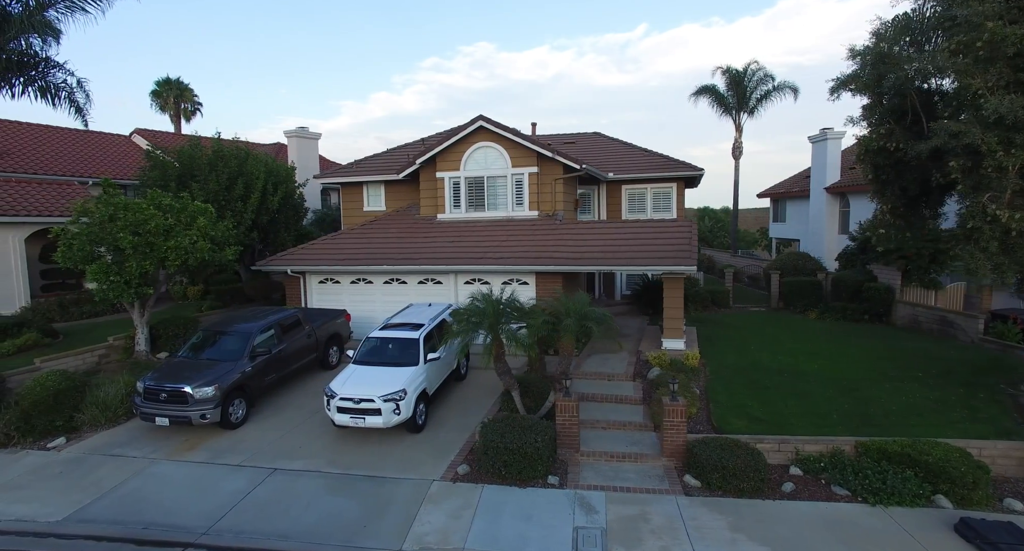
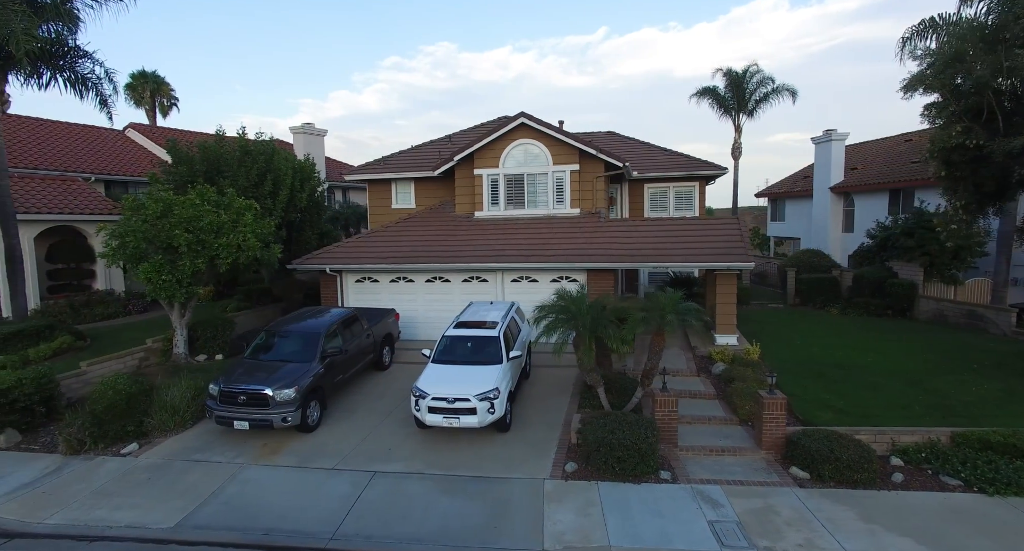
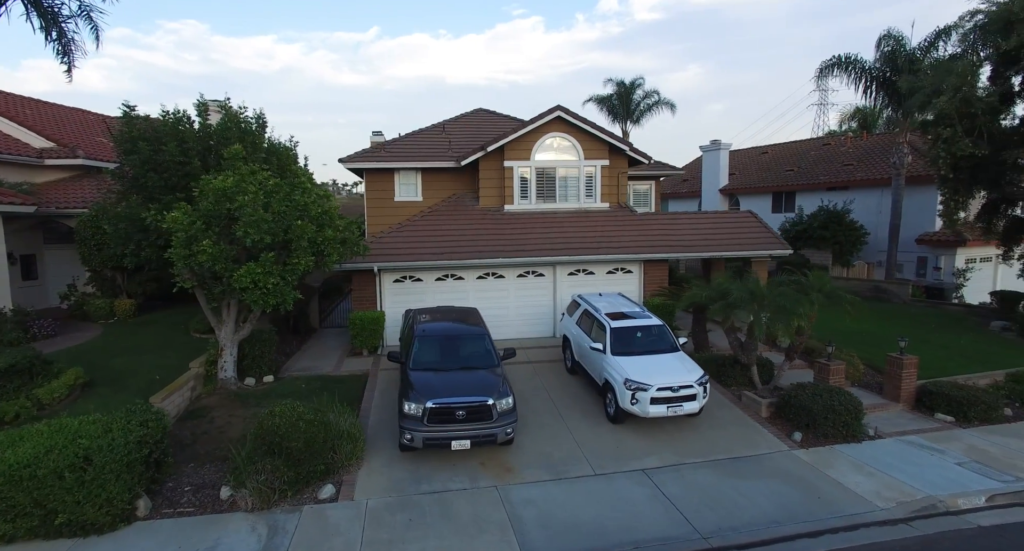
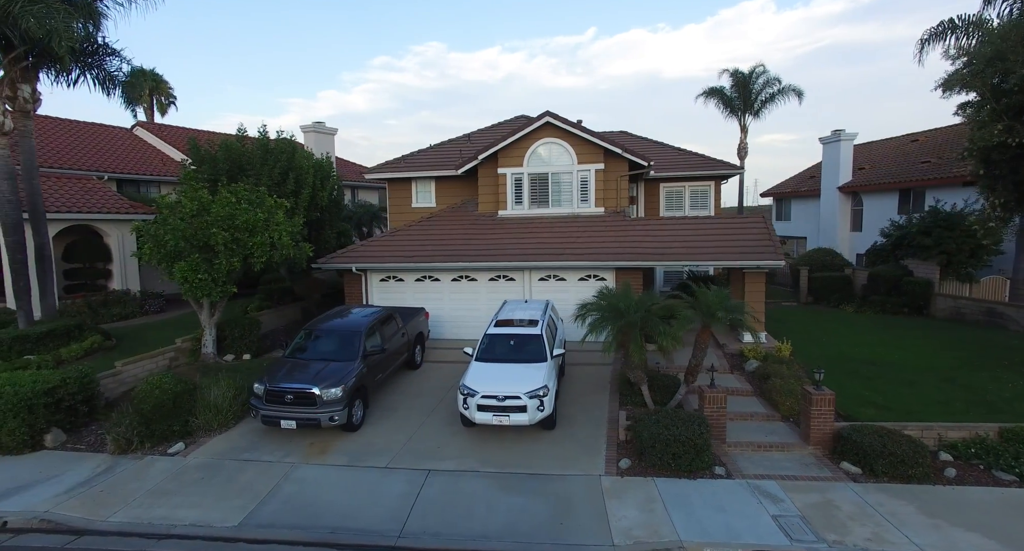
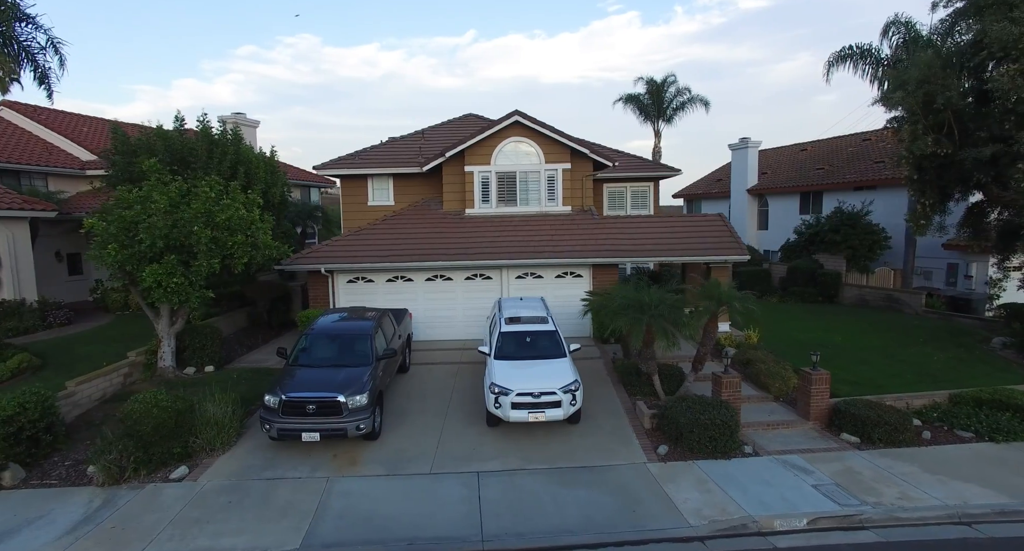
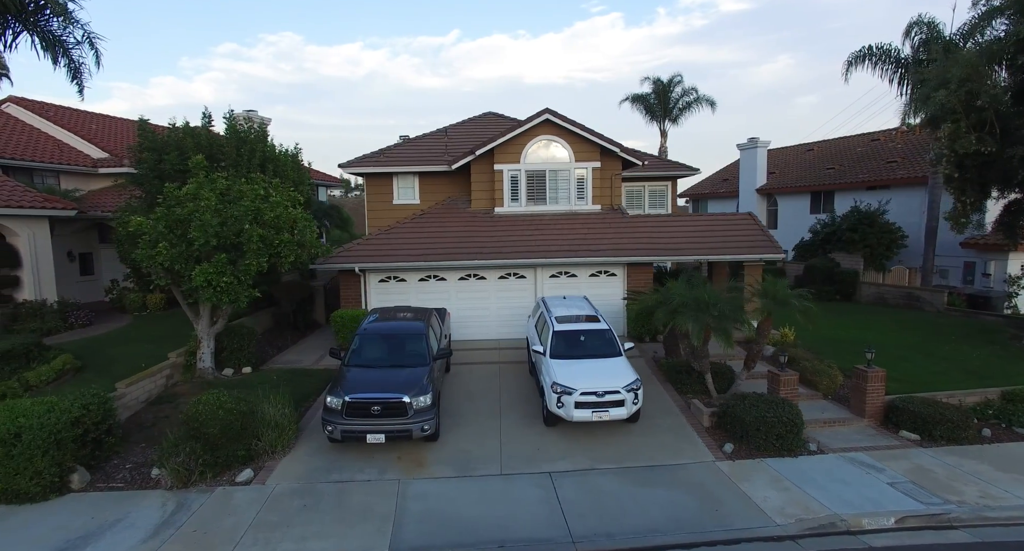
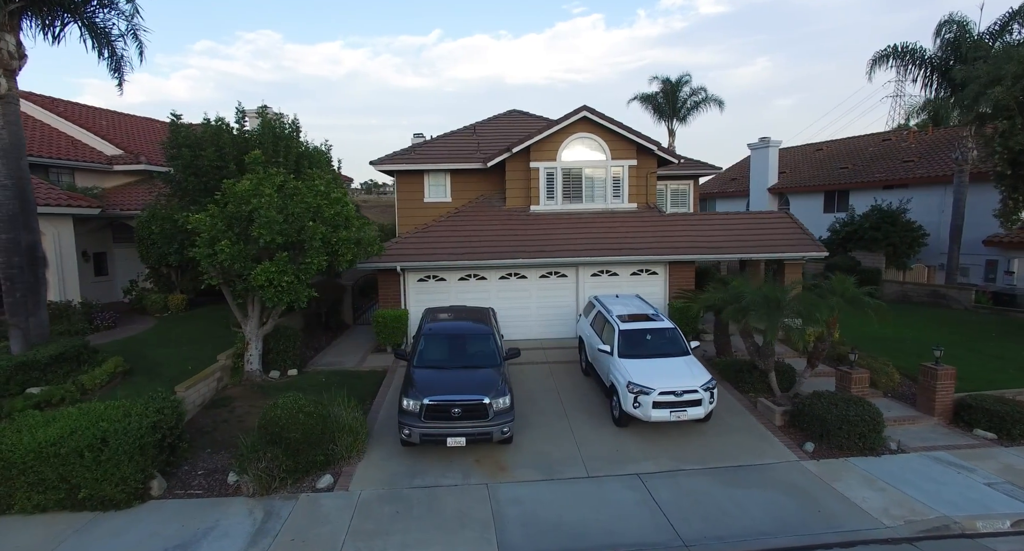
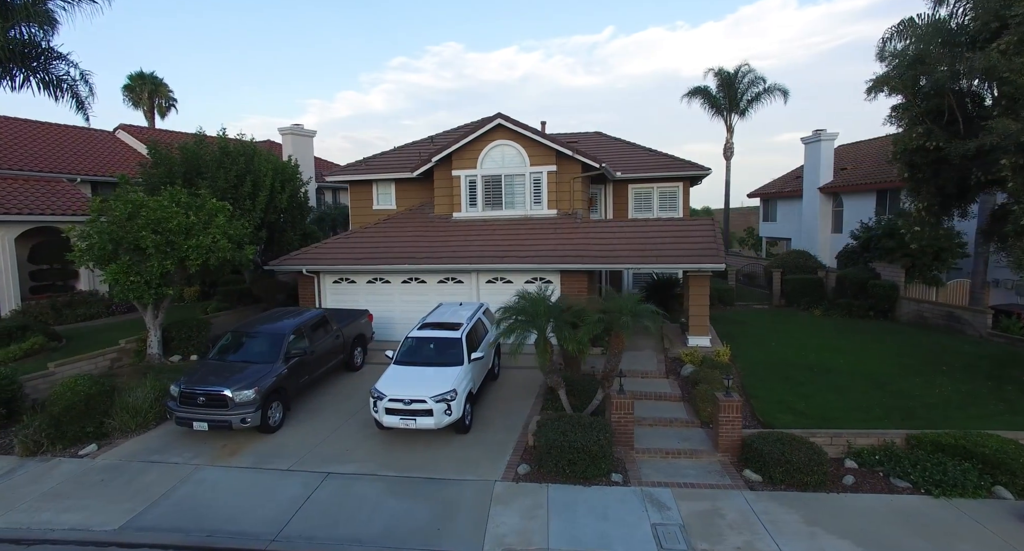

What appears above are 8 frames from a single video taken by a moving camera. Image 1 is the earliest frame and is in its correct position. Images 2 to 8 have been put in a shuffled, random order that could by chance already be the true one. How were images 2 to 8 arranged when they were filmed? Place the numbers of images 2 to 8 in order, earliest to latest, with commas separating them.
8, 2, 4, 5, 6, 7, 3
